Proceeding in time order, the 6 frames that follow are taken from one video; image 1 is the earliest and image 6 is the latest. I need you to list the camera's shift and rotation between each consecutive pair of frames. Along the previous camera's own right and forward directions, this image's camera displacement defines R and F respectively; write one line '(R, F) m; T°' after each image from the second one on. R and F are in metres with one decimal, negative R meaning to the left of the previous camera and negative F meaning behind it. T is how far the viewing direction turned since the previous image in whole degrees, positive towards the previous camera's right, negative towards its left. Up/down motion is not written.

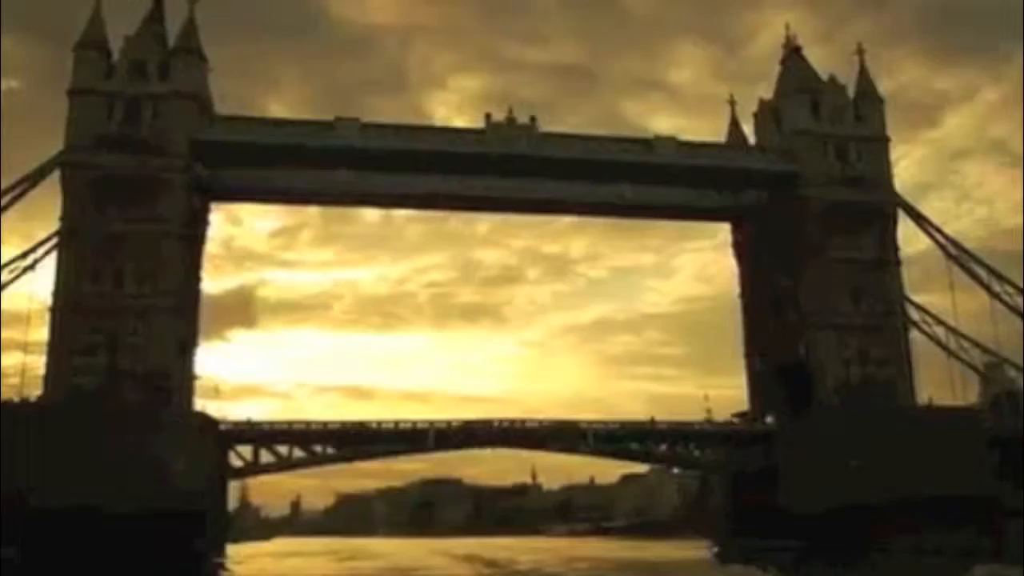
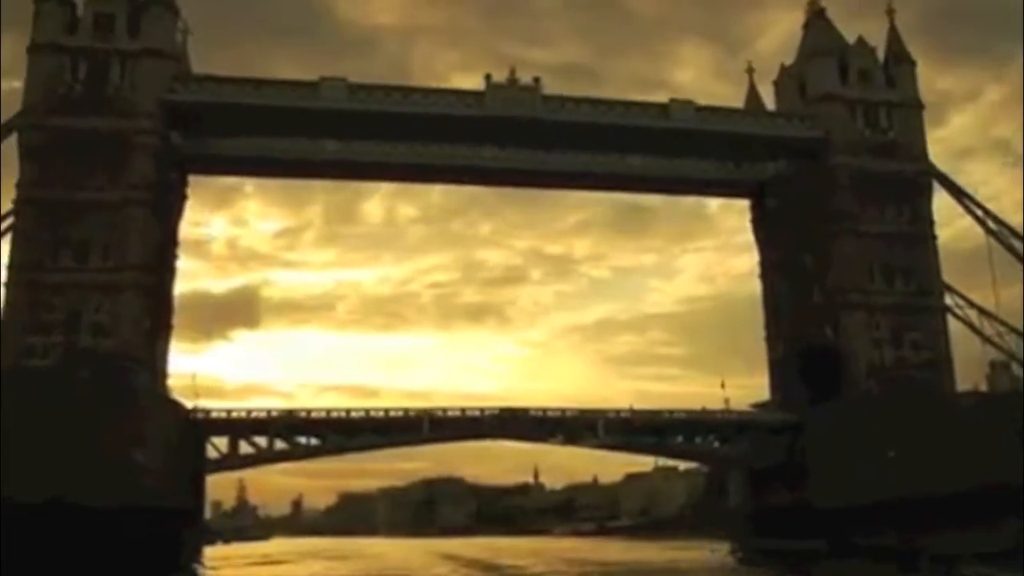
(0.0, +1.5) m; 0°
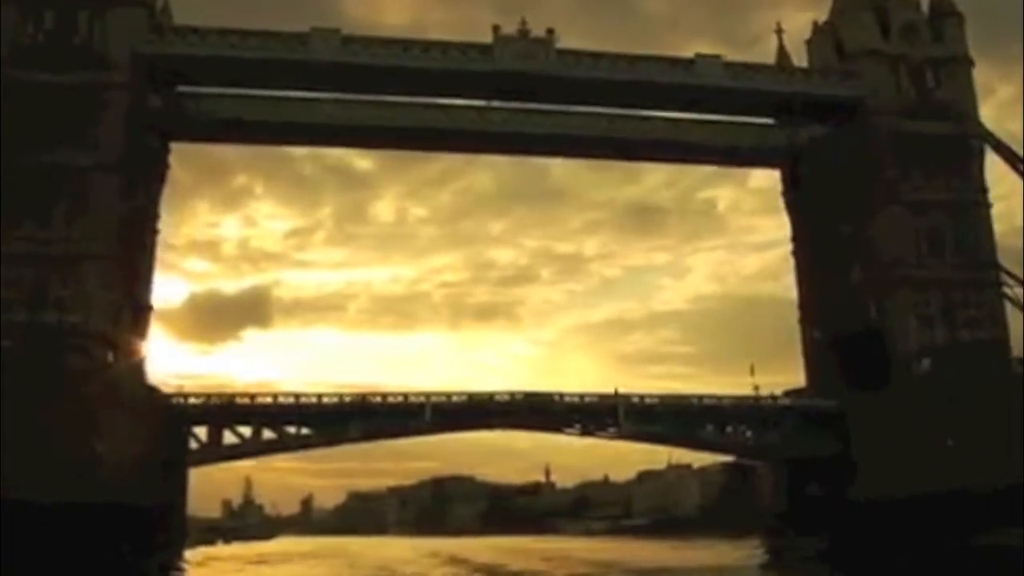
(0.0, +1.5) m; -1°
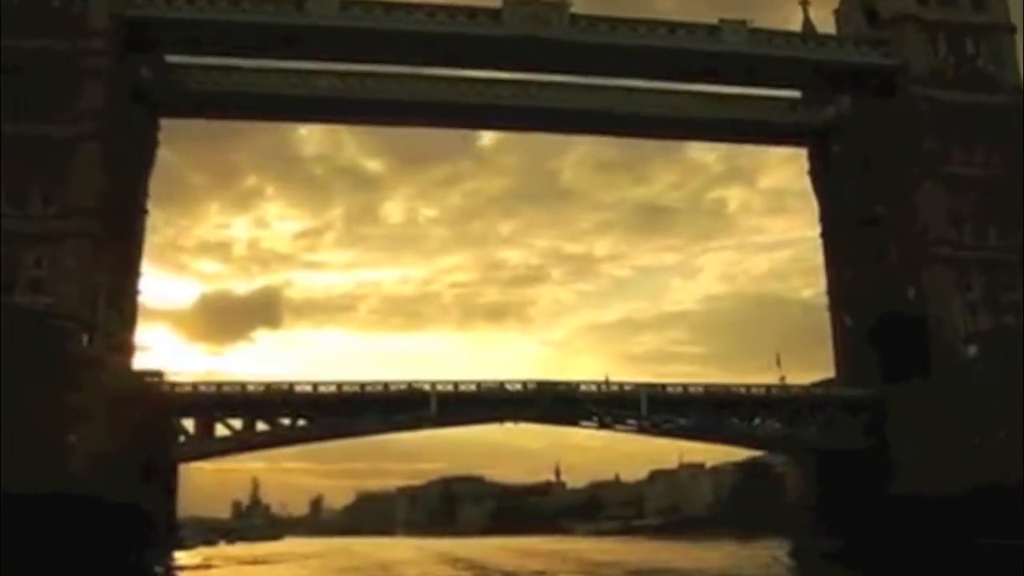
(0.0, +1.0) m; -1°
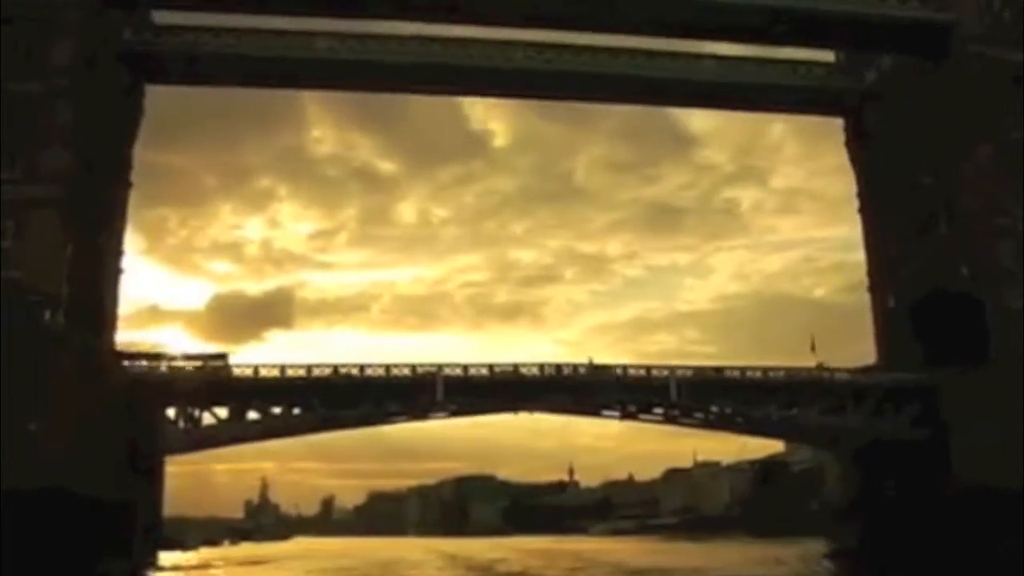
(0.0, +1.2) m; -1°
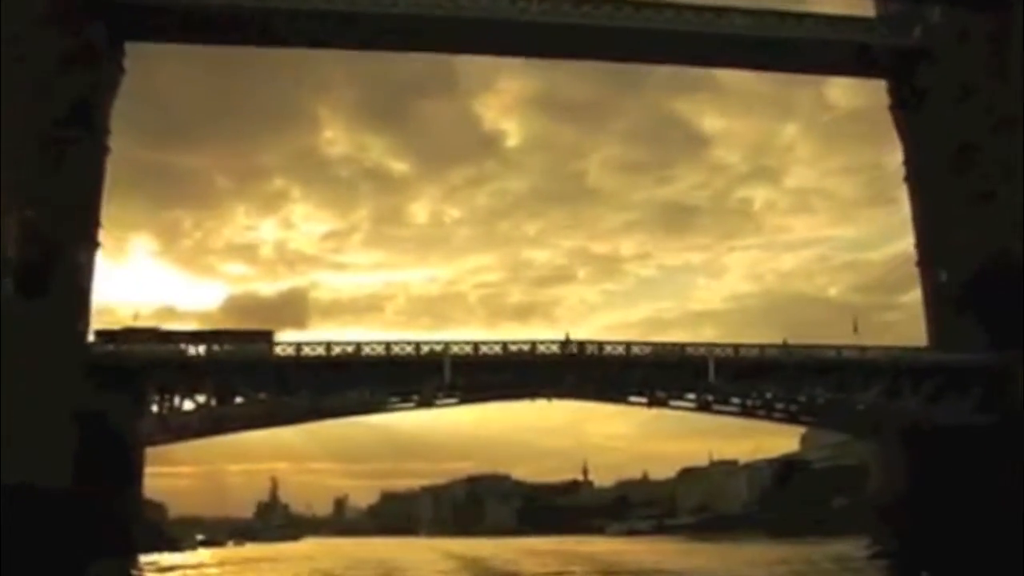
(0.0, +1.3) m; -1°
